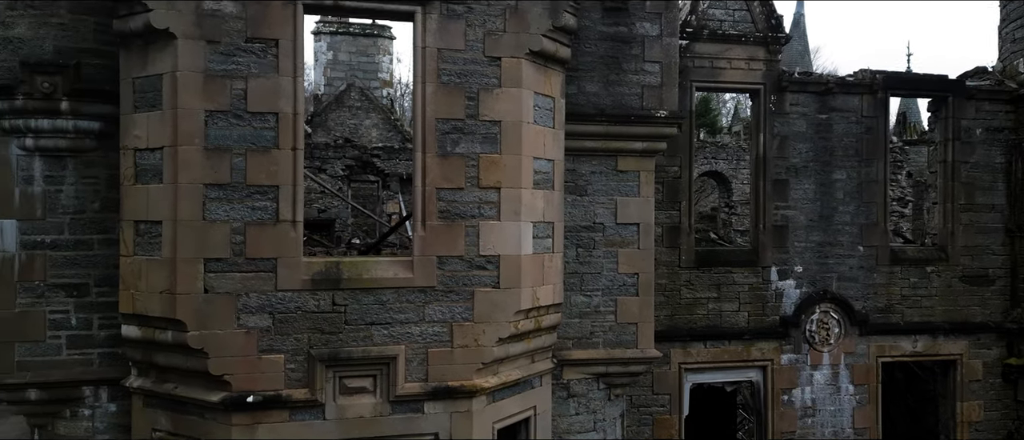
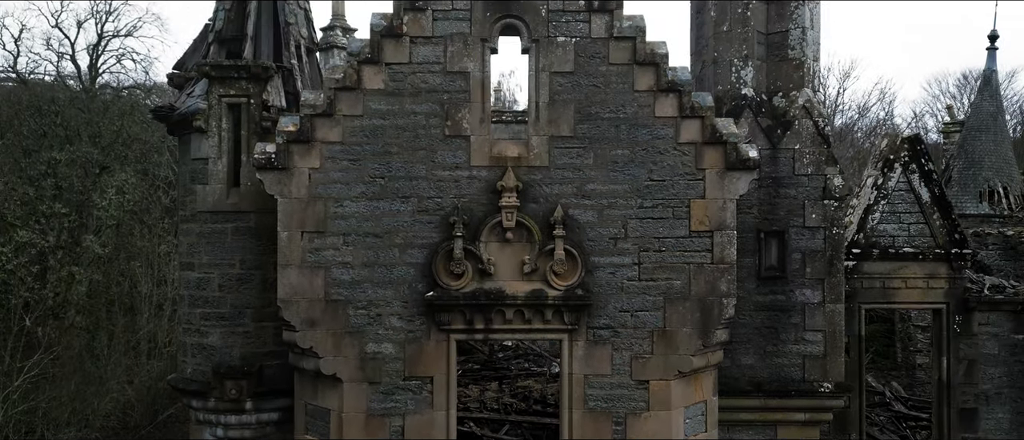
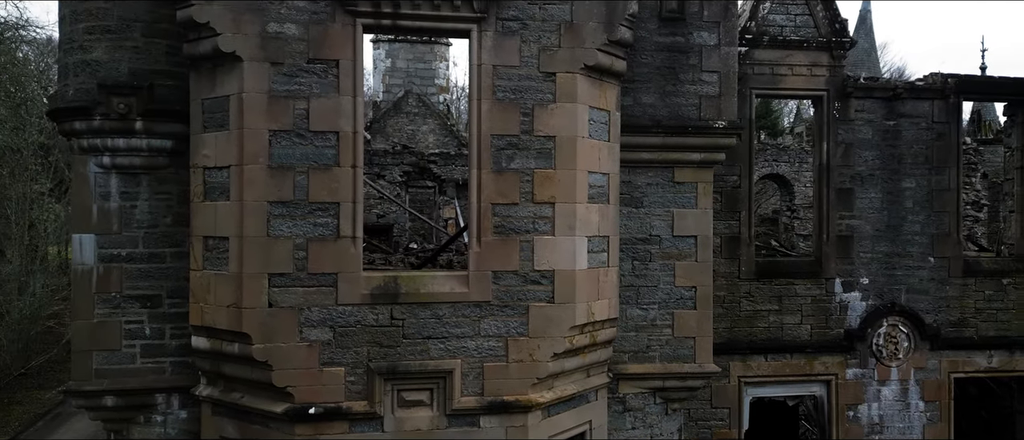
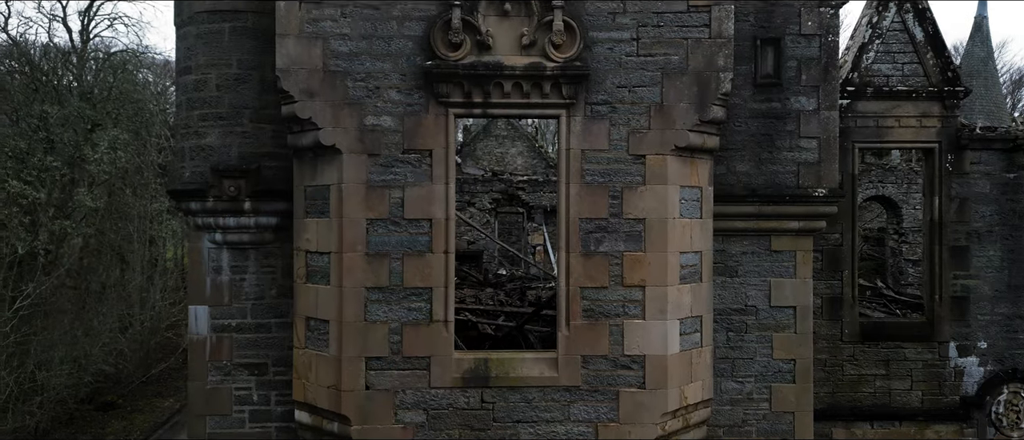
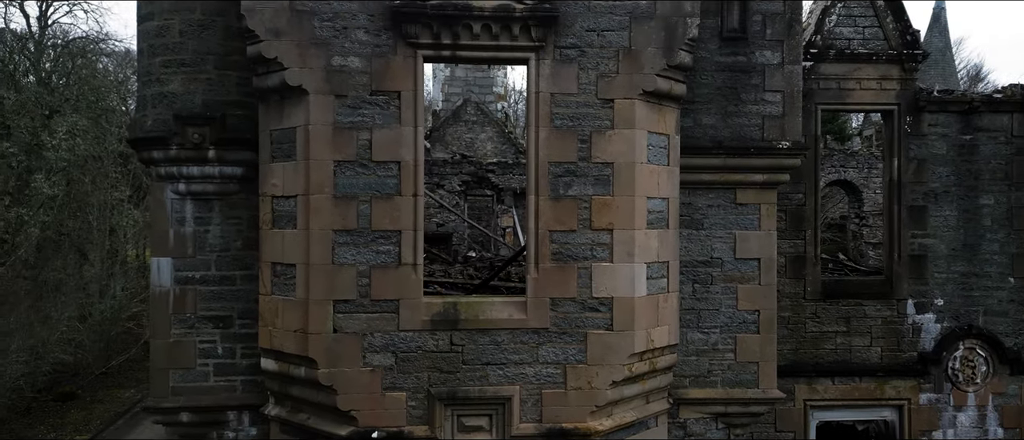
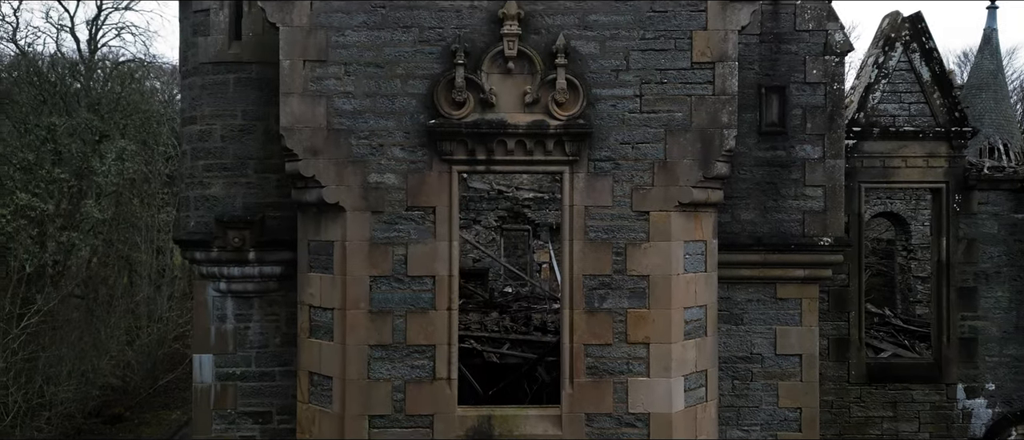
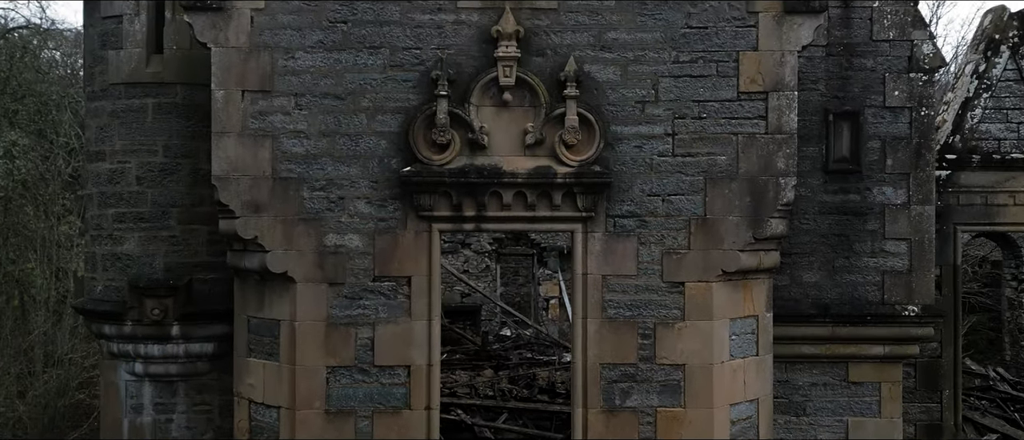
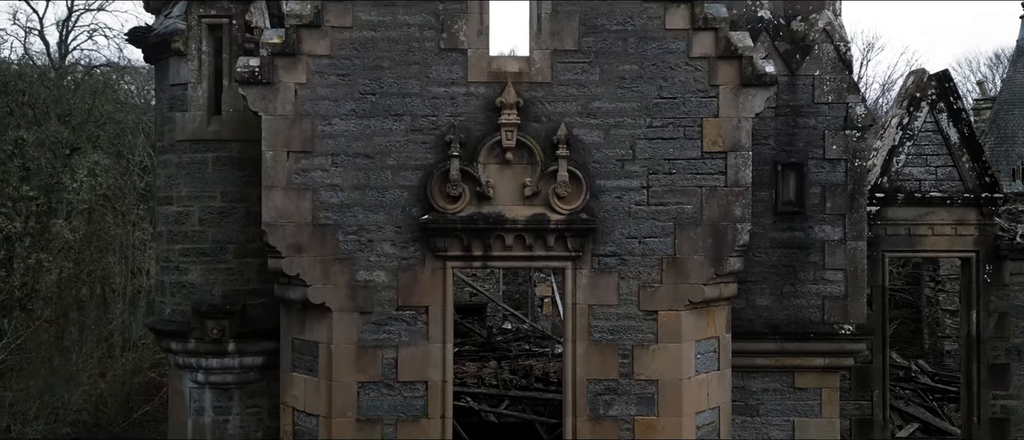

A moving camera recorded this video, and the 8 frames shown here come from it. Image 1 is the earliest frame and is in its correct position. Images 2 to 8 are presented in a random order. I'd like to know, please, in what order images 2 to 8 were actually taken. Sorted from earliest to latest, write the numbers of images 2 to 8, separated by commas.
3, 5, 4, 6, 7, 8, 2
